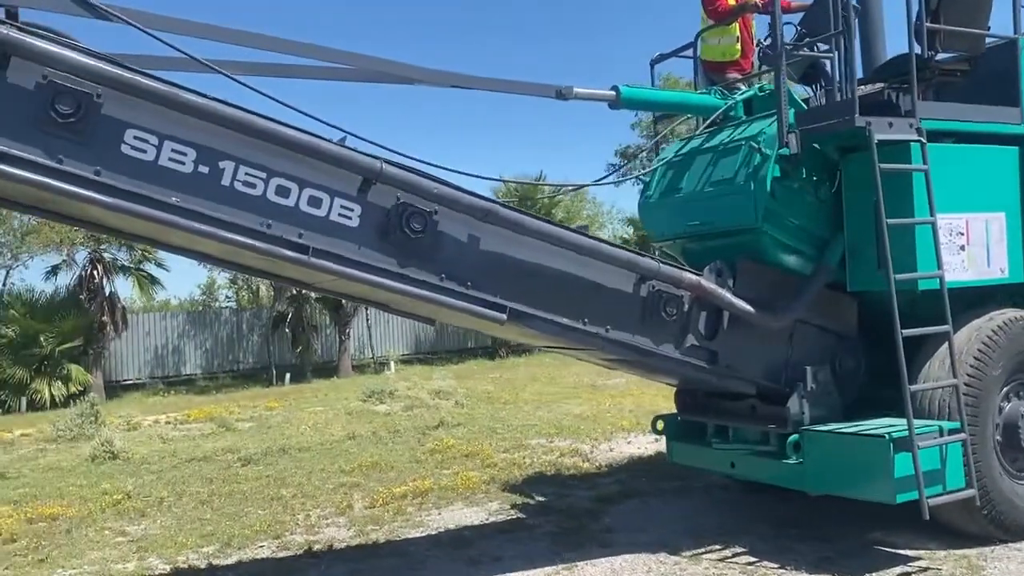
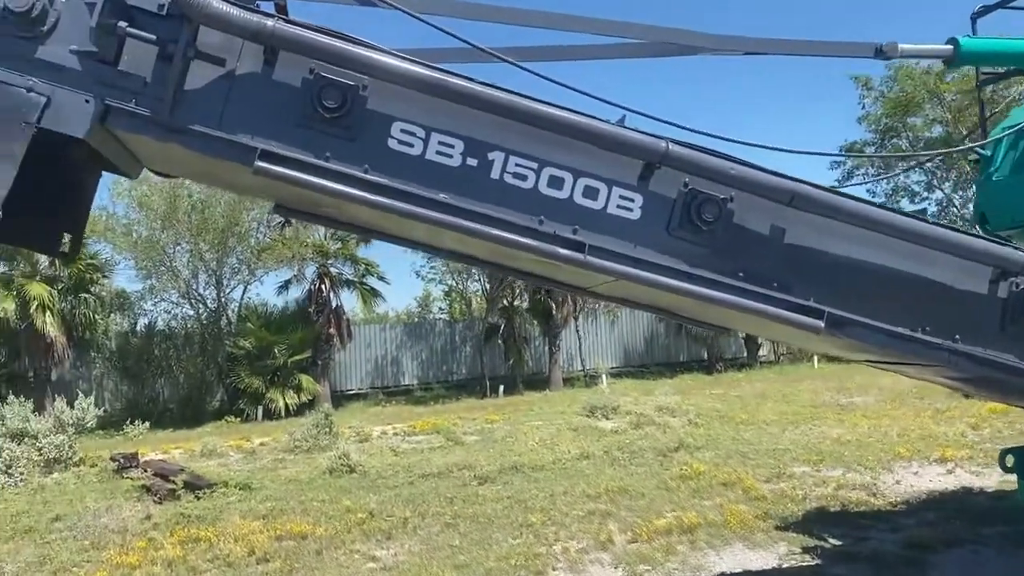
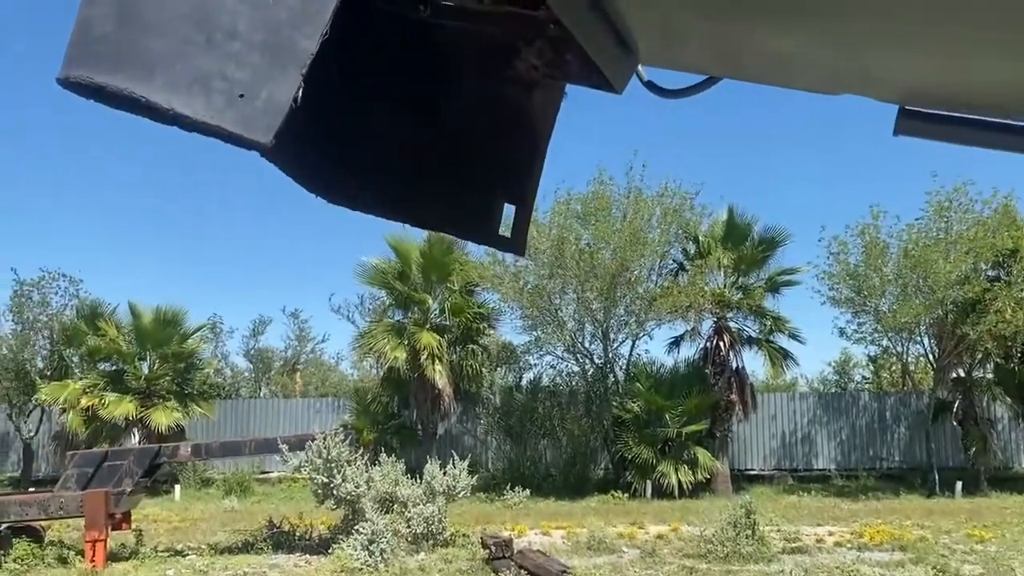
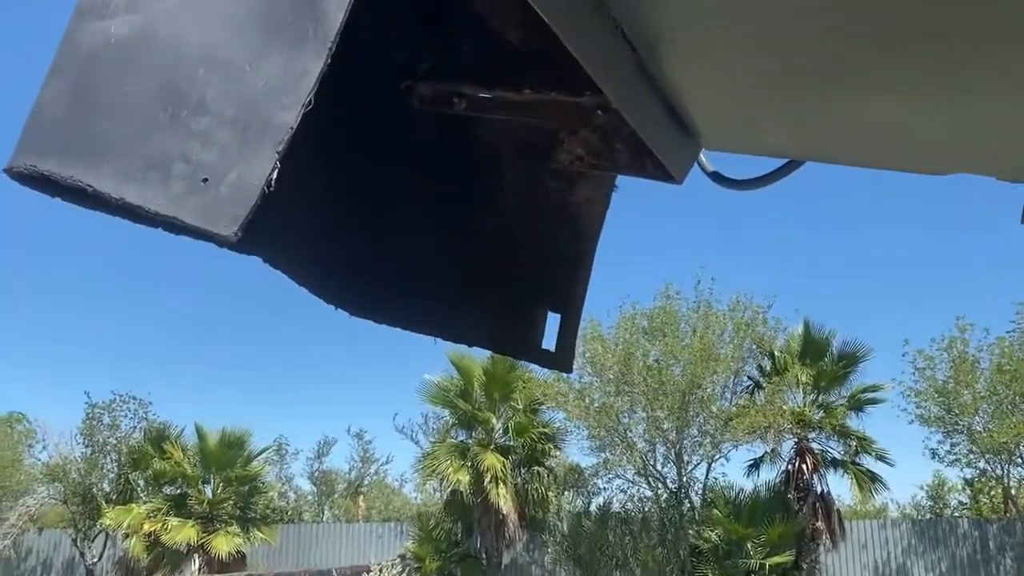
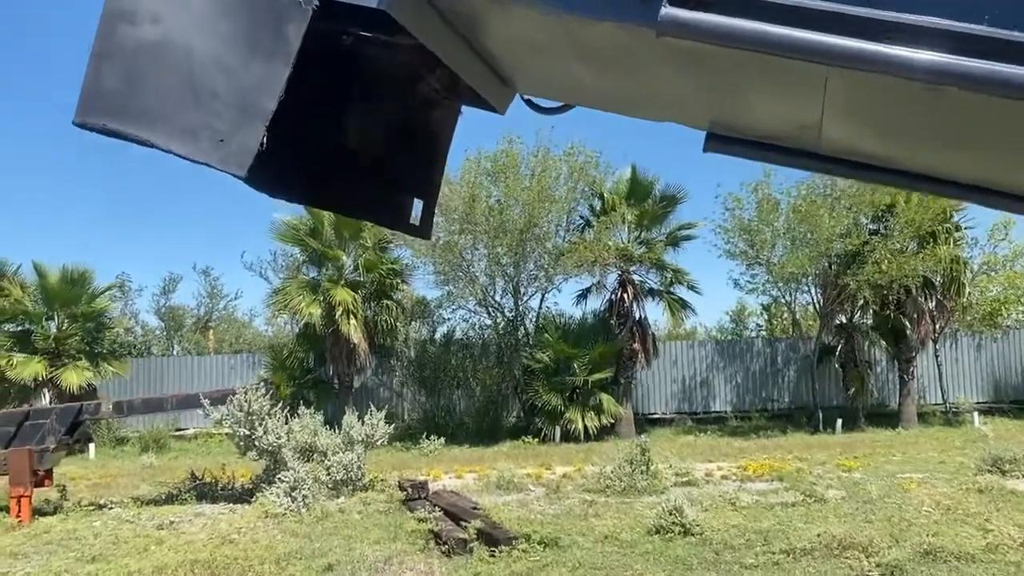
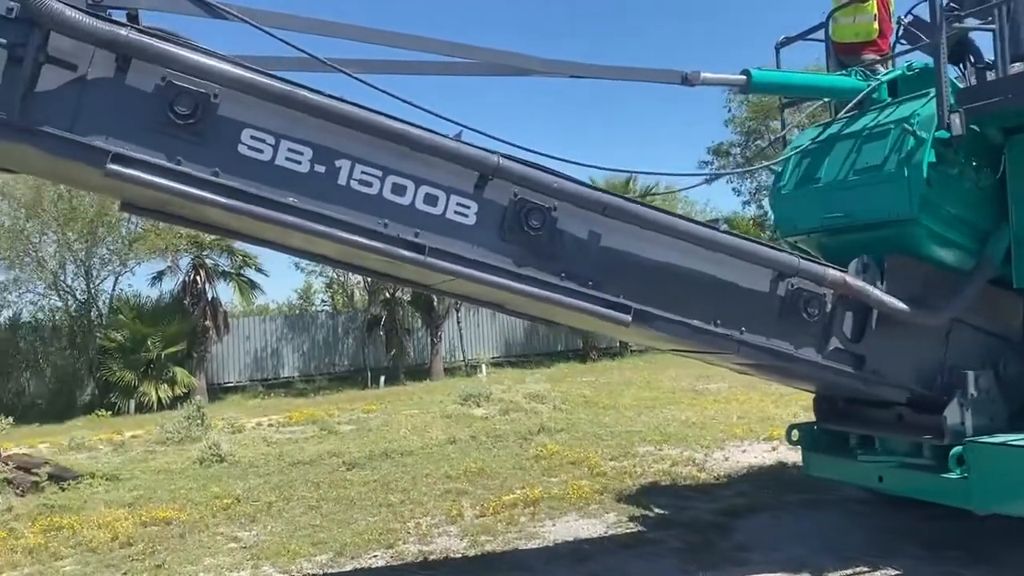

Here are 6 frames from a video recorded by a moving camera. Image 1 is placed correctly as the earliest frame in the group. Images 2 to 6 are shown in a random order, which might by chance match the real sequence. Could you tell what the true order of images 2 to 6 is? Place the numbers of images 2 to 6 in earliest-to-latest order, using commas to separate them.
6, 2, 5, 3, 4
